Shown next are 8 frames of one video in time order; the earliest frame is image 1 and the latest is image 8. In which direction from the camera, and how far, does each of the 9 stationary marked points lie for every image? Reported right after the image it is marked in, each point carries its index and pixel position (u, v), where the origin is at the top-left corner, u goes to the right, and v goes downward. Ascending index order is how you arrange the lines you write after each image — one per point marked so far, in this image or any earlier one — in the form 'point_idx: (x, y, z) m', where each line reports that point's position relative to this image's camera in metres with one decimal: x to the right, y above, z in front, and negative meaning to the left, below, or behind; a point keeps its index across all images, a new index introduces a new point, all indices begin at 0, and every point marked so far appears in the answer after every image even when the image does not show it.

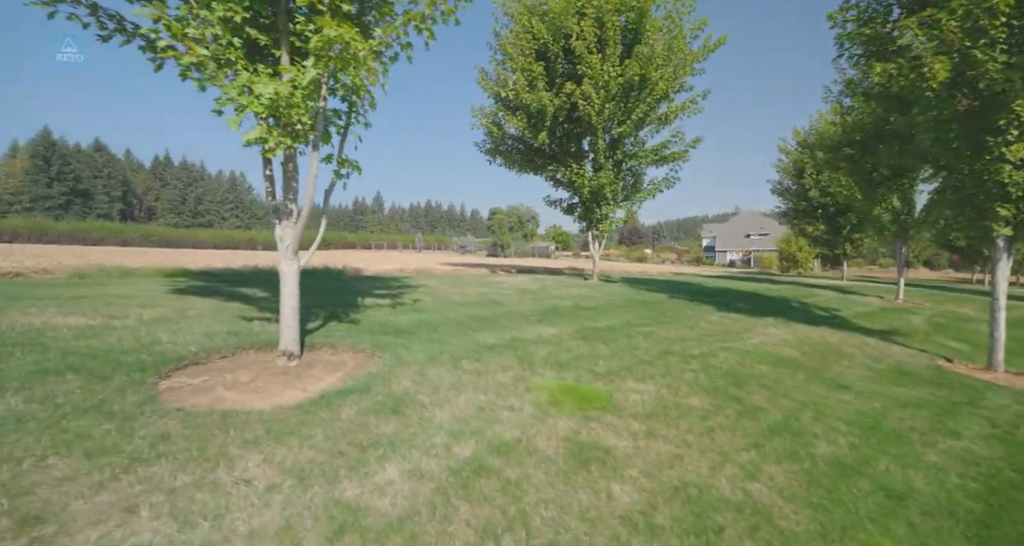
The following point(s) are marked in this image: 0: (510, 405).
0: (0.0, -0.8, +2.8) m
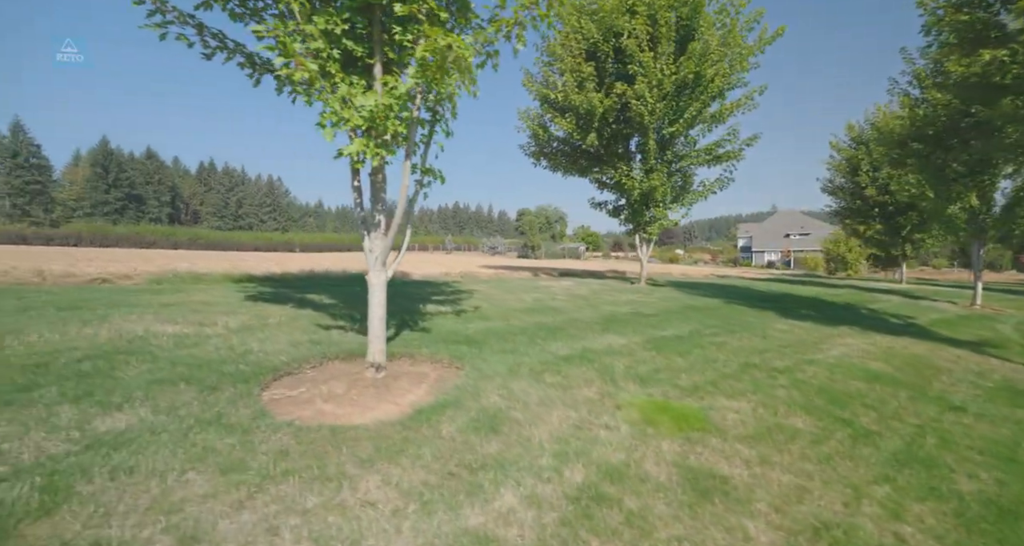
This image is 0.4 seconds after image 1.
0: (+0.5, -0.9, +2.8) m
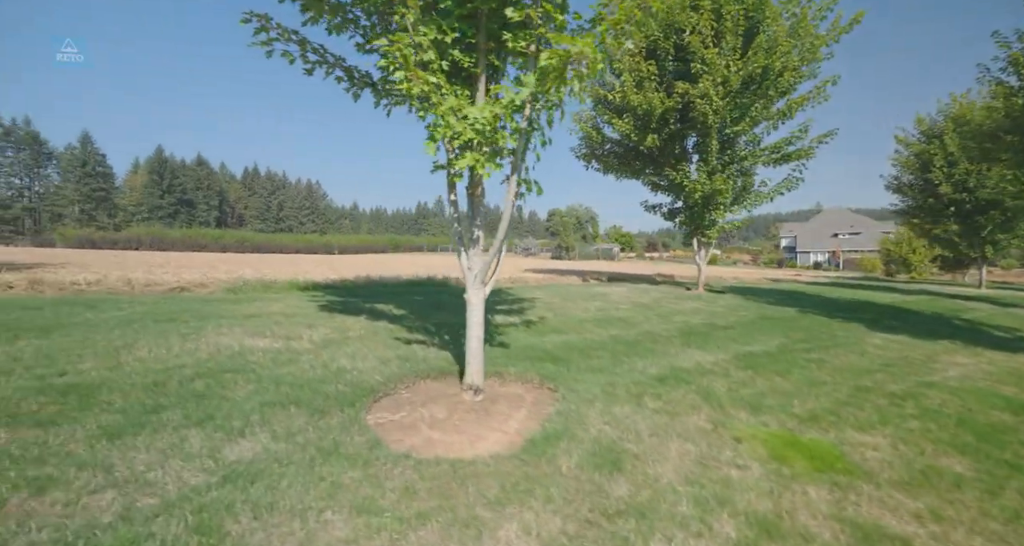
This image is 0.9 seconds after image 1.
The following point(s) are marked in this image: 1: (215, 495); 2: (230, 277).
0: (+1.2, -1.0, +2.6) m
1: (-1.3, -0.9, +2.1) m
2: (-10.6, -0.2, +17.9) m
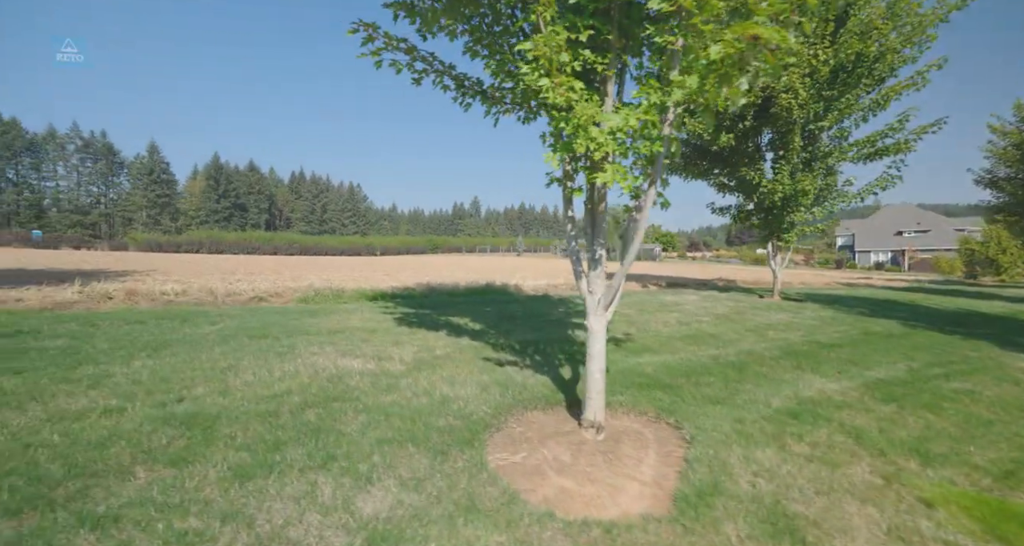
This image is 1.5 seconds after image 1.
0: (+1.9, -1.2, +2.2) m
1: (-0.6, -1.1, +1.9) m
2: (-8.3, -0.5, +18.6) m
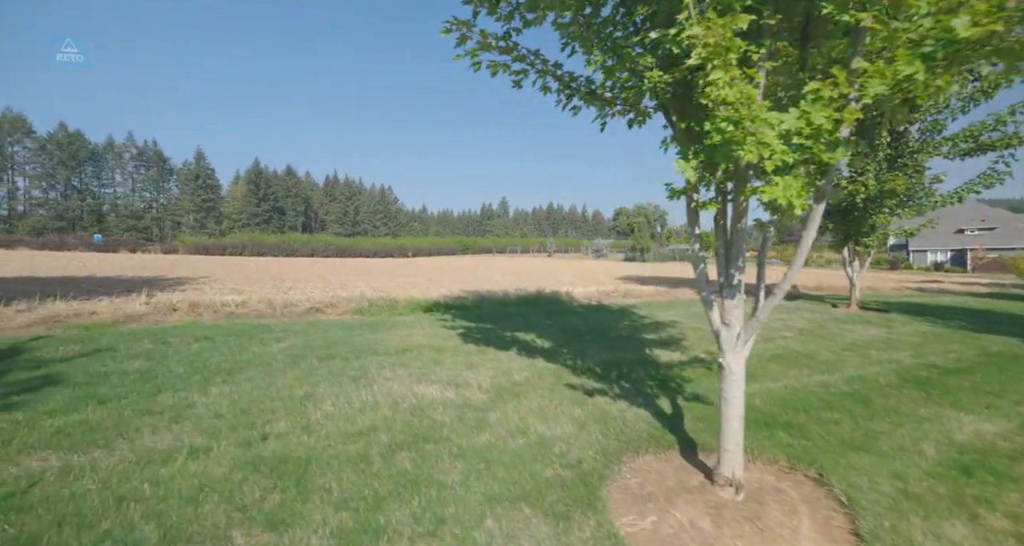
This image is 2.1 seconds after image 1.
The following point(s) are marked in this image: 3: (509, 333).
0: (+2.5, -1.4, +1.6) m
1: (0.0, -1.3, +1.5) m
2: (-6.4, -0.8, +18.8) m
3: (0.0, -1.0, +8.0) m
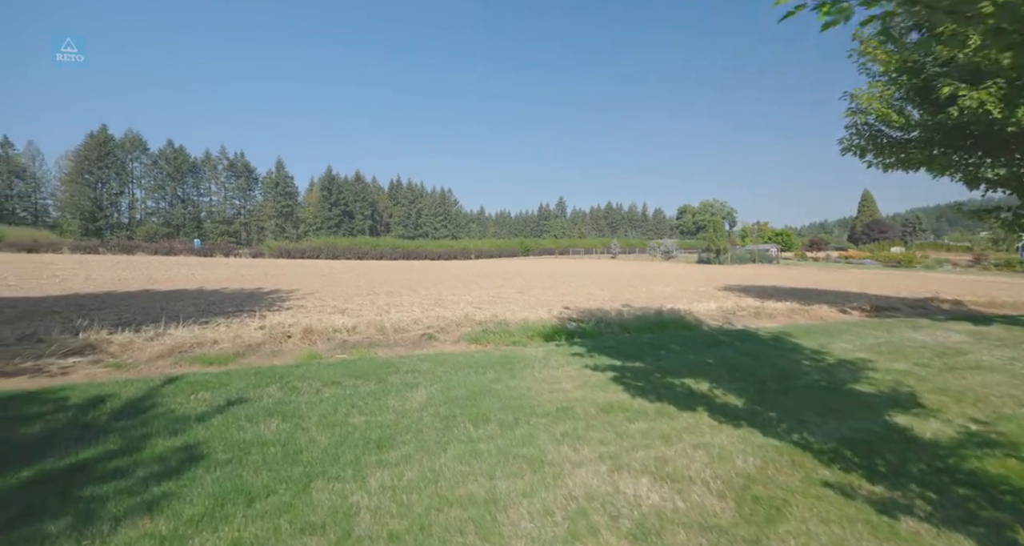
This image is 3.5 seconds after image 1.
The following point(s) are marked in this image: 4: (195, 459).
0: (+3.8, -1.7, -0.1) m
1: (+1.3, -1.7, +0.2) m
2: (-2.5, -1.5, +18.3) m
3: (+2.2, -1.5, +6.6) m
4: (-2.8, -1.6, +4.3) m
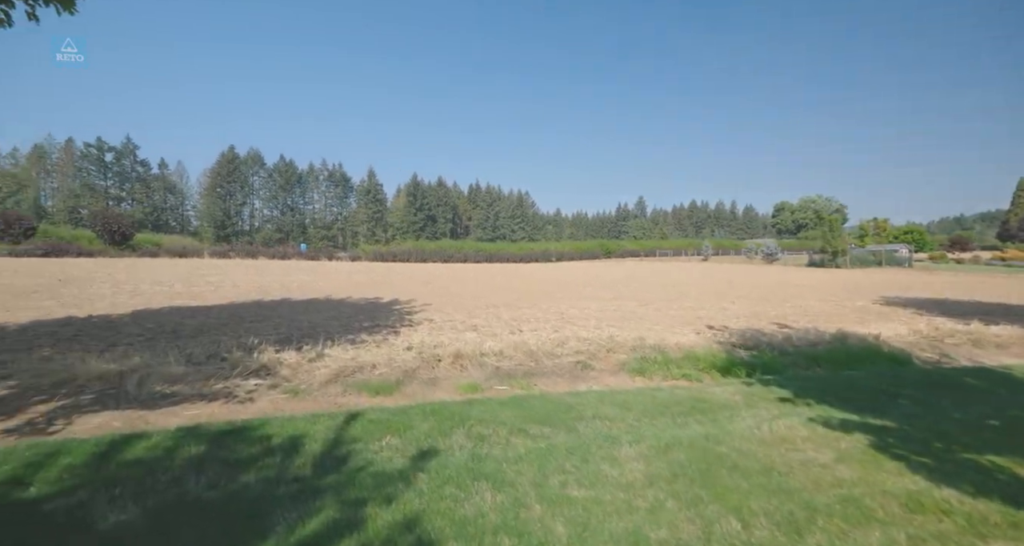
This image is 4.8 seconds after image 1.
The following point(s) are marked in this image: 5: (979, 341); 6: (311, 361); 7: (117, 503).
0: (+4.9, -2.0, -1.9) m
1: (+2.5, -2.0, -1.1) m
2: (+2.6, -2.2, +17.3) m
3: (+4.7, -1.9, +4.9) m
4: (-0.6, -2.1, +3.7) m
5: (+12.9, -1.8, +13.3) m
6: (-5.5, -2.4, +13.4) m
7: (-3.7, -2.2, +4.6) m
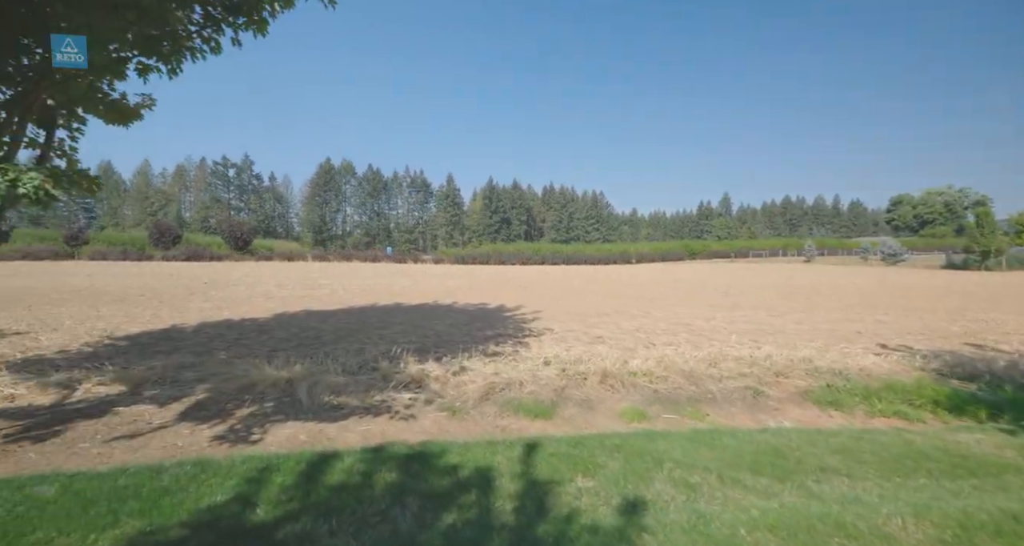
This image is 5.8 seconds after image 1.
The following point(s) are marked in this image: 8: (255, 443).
0: (+5.5, -2.1, -3.8) m
1: (+3.3, -2.2, -2.5) m
2: (+7.2, -2.6, +15.5) m
3: (+6.7, -2.1, +3.0) m
4: (+1.2, -2.3, +2.9) m
5: (+16.4, -2.0, +9.4) m
6: (-1.5, -2.8, +13.4) m
7: (-1.6, -2.4, +4.4) m
8: (-4.0, -2.6, +7.5) m
